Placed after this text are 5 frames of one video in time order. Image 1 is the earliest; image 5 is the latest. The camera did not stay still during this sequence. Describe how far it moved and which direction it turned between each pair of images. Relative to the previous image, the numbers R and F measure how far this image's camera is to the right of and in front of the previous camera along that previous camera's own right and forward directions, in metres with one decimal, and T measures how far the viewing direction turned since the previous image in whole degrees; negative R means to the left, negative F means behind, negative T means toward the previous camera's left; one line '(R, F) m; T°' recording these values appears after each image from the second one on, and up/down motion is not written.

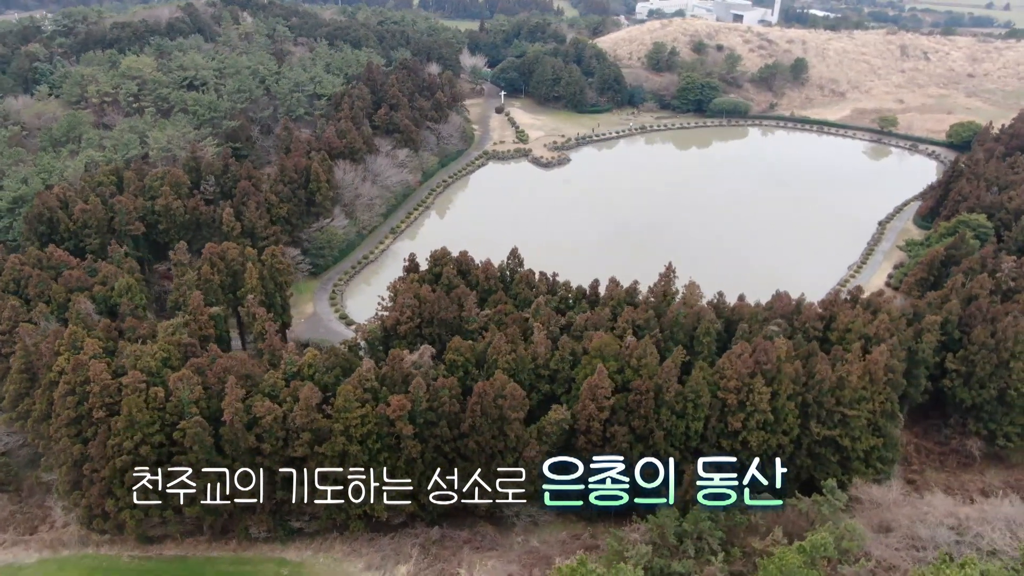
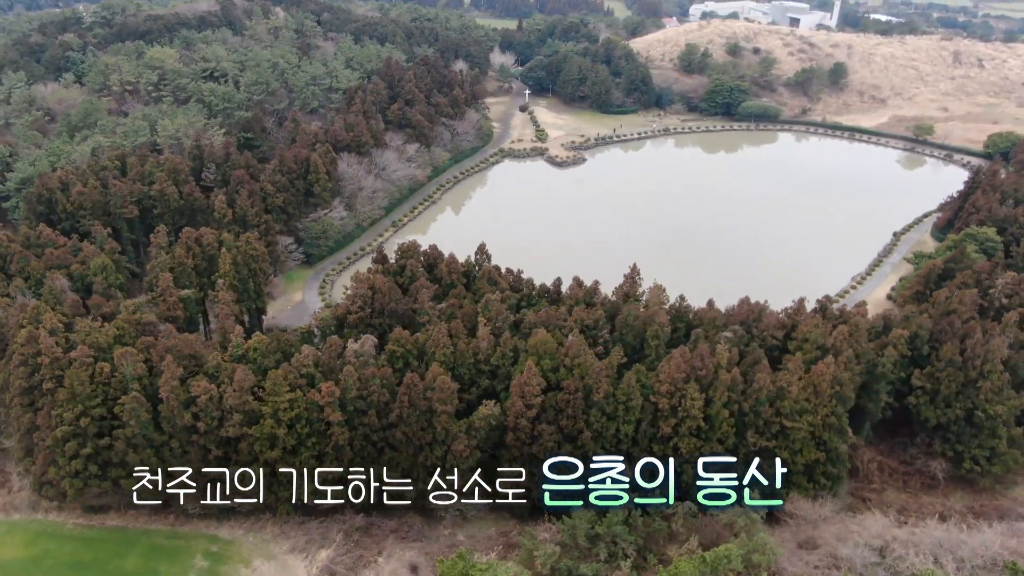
(+2.9, +0.1) m; -4°
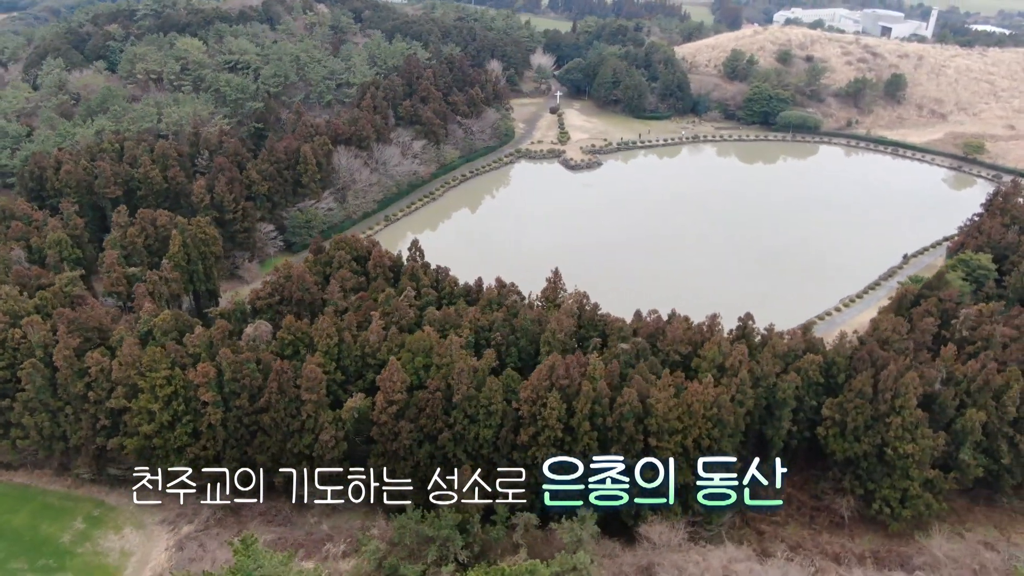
(+5.1, +0.5) m; -7°
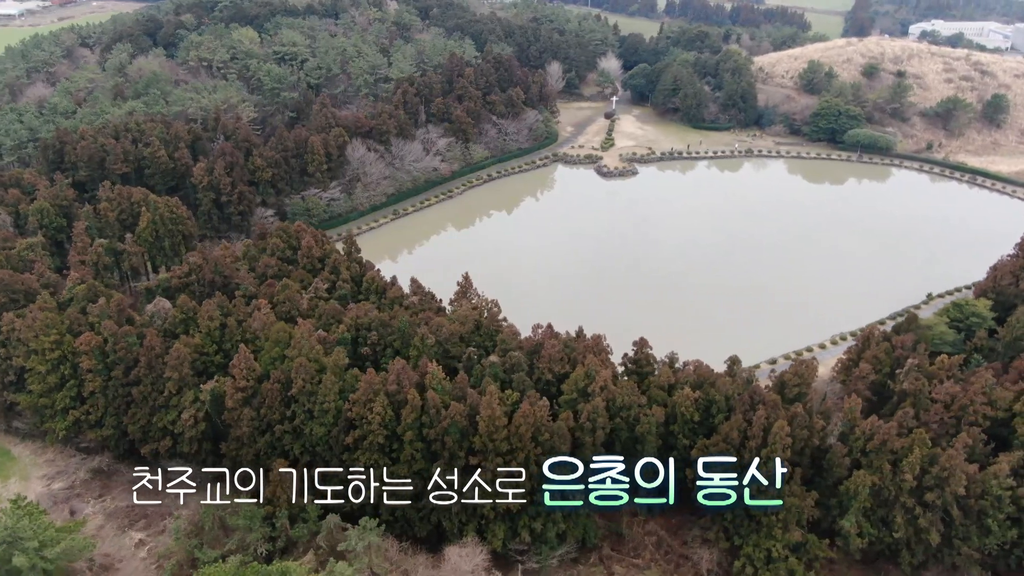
(+6.3, +1.1) m; -10°
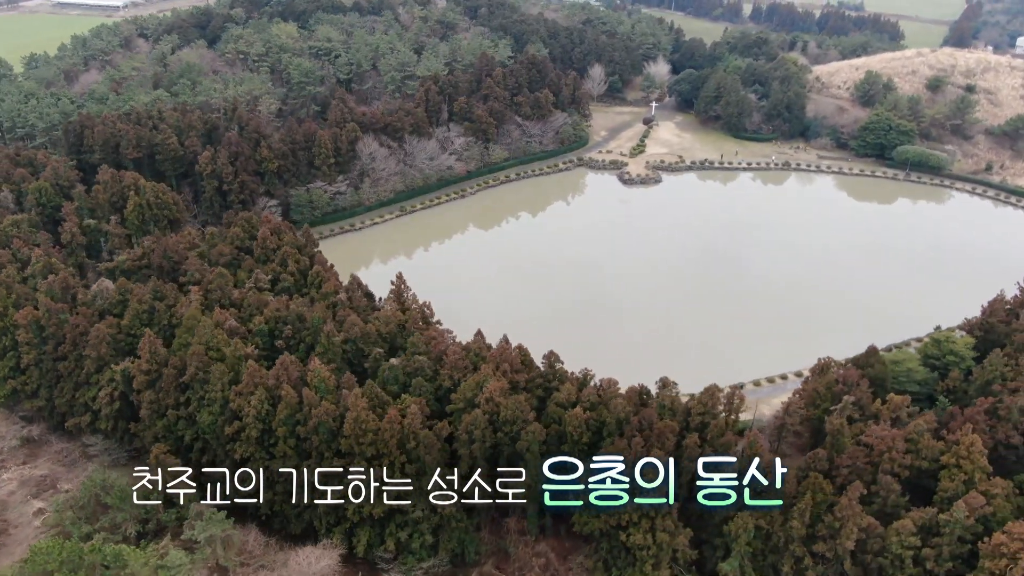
(+4.4, +0.7) m; -7°
